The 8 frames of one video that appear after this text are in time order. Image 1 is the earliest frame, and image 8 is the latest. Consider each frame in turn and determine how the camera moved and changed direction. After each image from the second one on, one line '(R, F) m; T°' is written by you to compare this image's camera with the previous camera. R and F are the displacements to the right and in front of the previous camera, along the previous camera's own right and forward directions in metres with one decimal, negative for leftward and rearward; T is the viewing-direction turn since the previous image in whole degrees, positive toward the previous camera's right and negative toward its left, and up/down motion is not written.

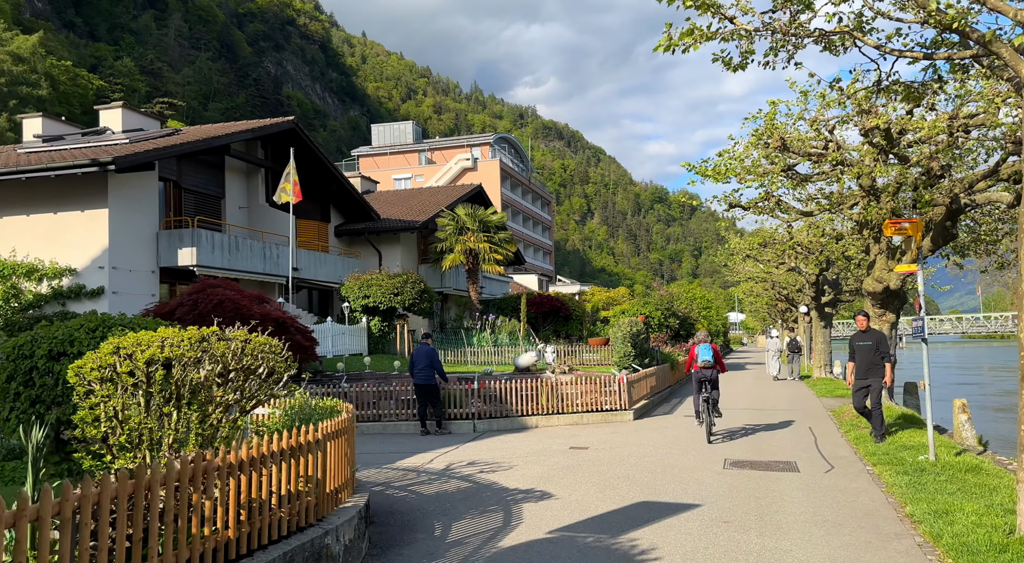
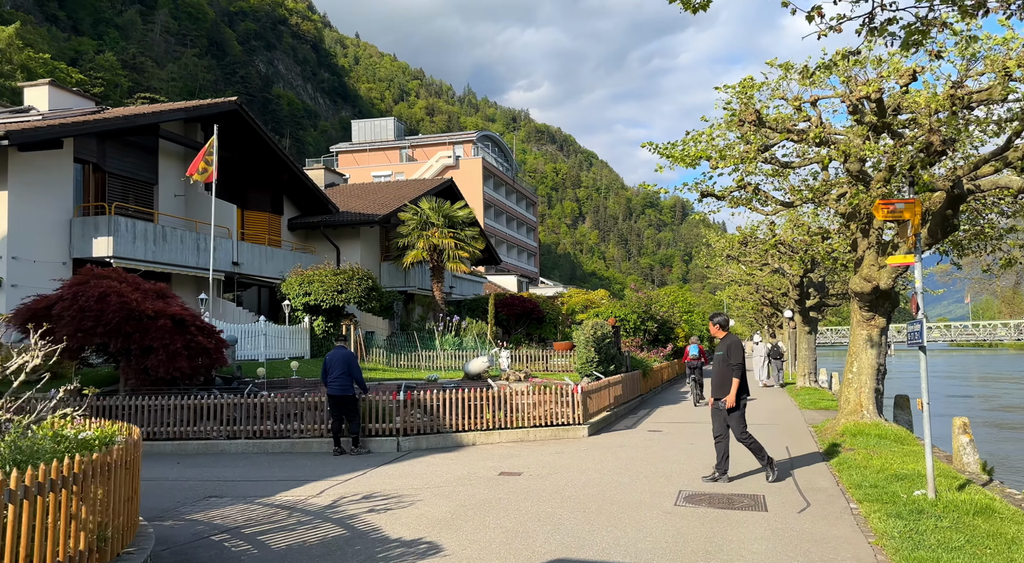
(+0.9, +2.0) m; +1°
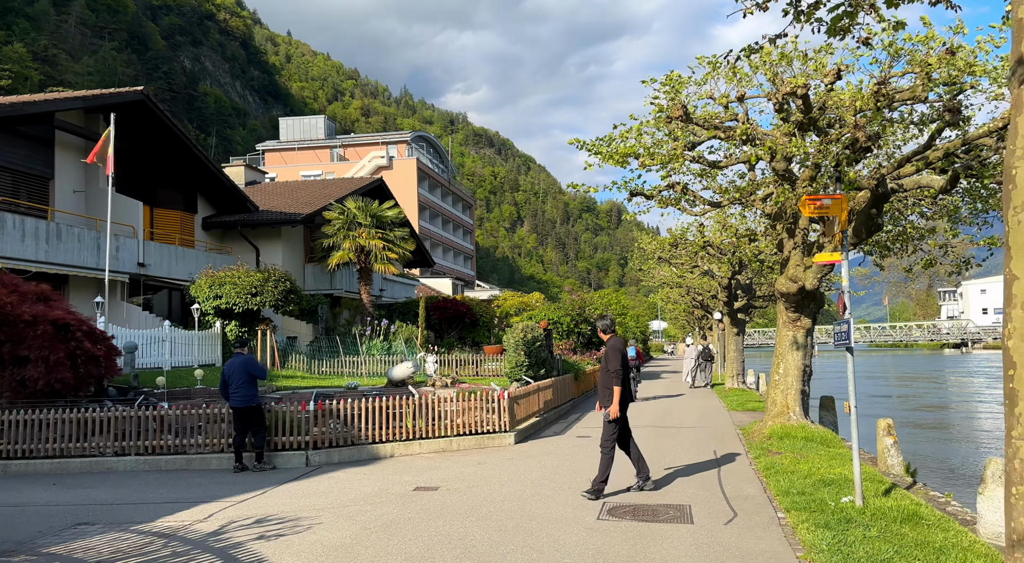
(+0.3, +0.6) m; +5°
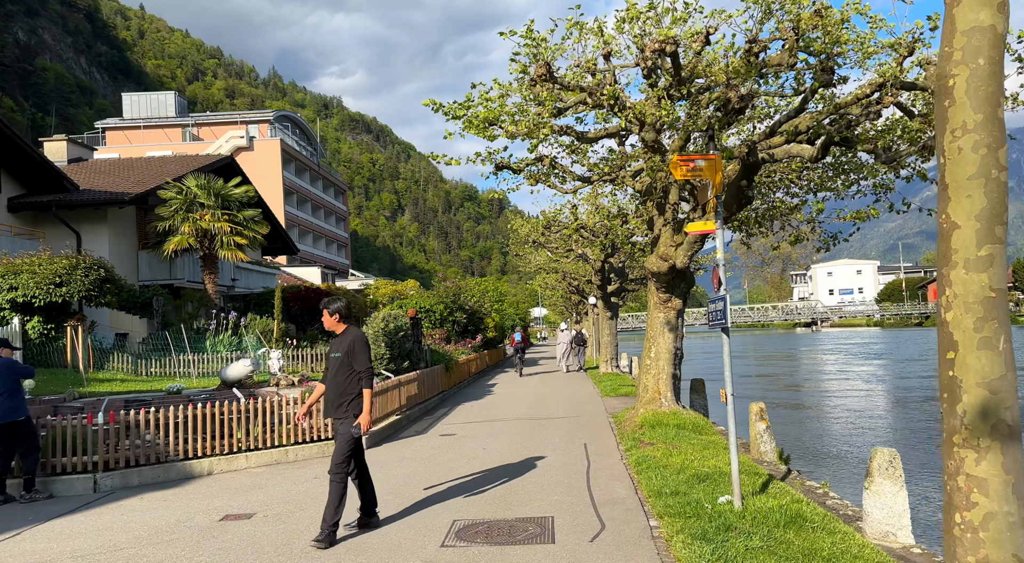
(+0.5, +1.4) m; +9°
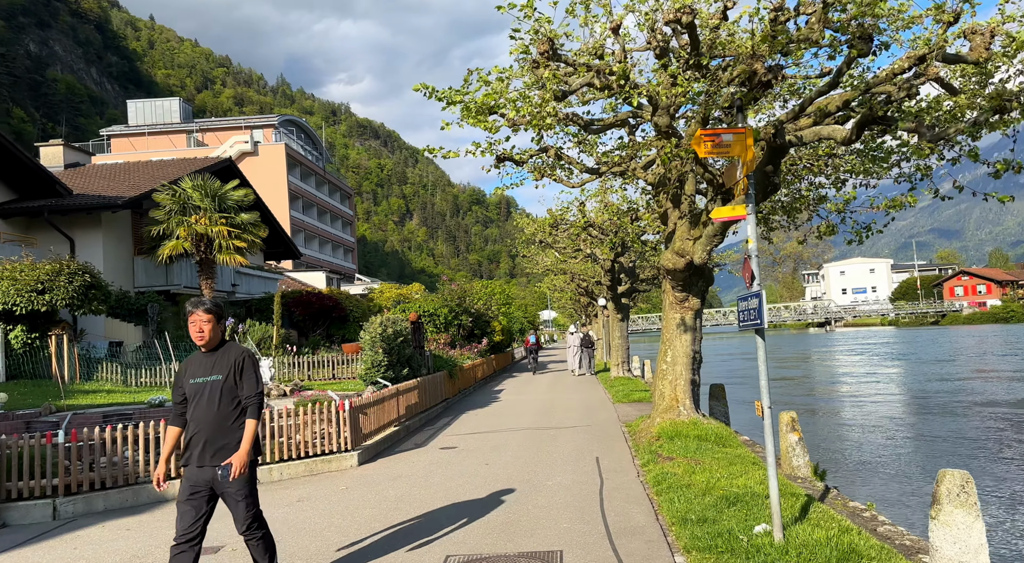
(+0.1, +1.0) m; -1°
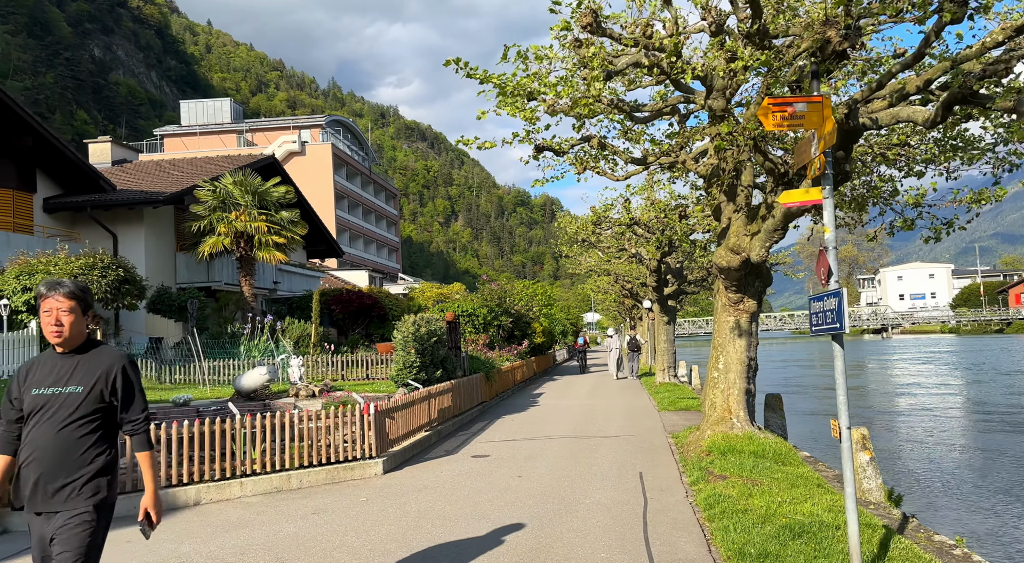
(+0.1, +0.8) m; -3°
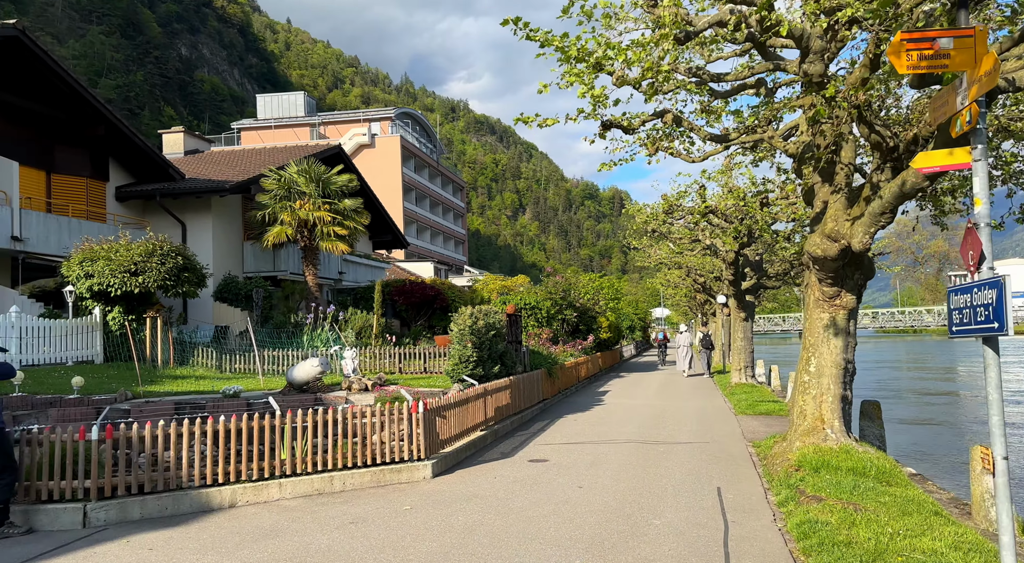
(+0.1, +1.0) m; -5°
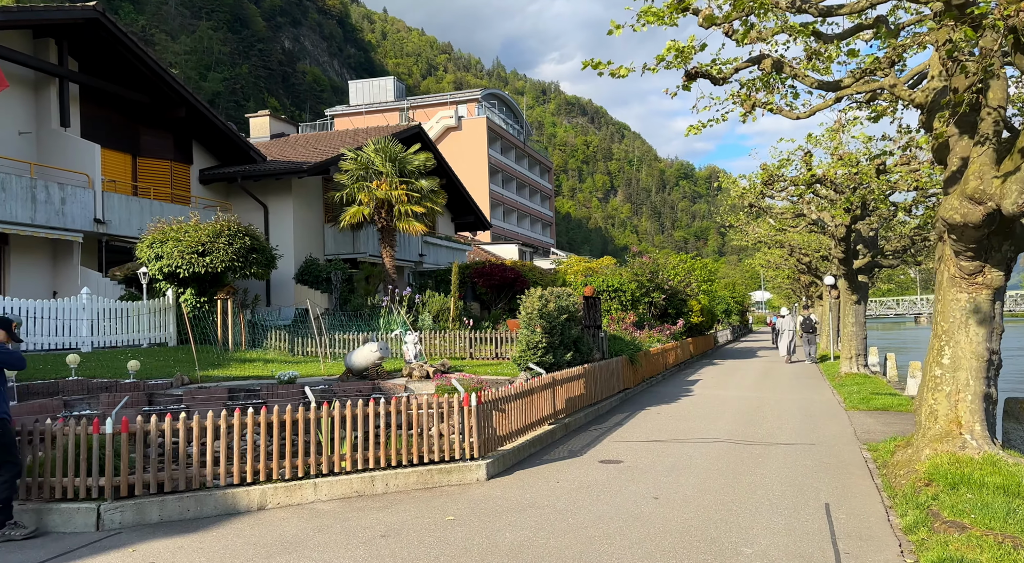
(+0.3, +1.3) m; -7°
